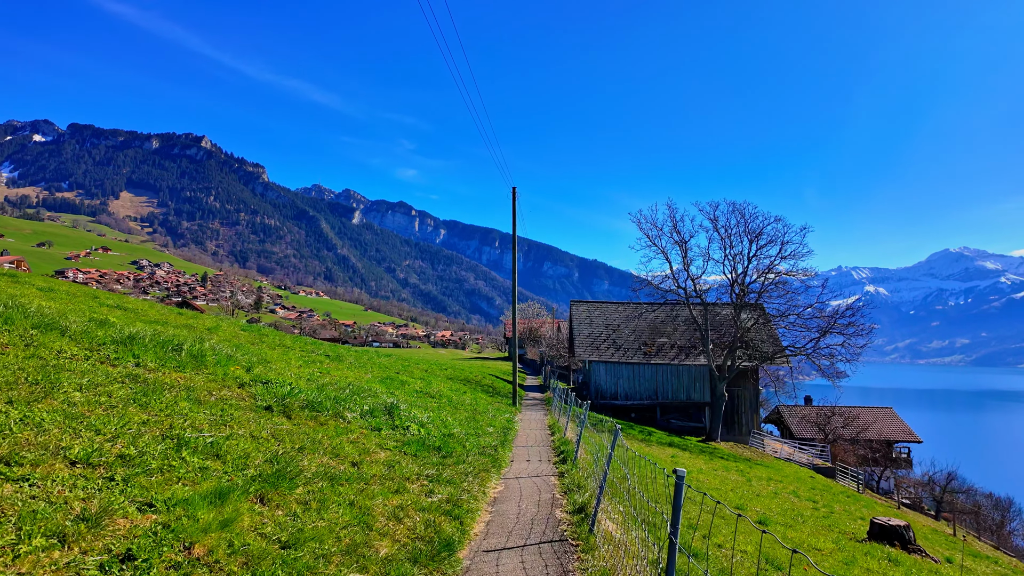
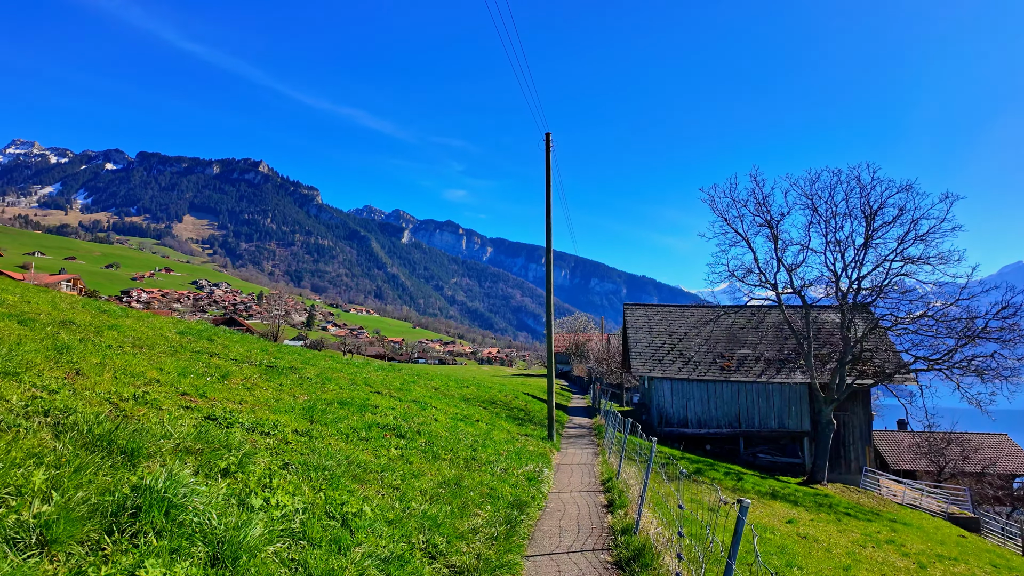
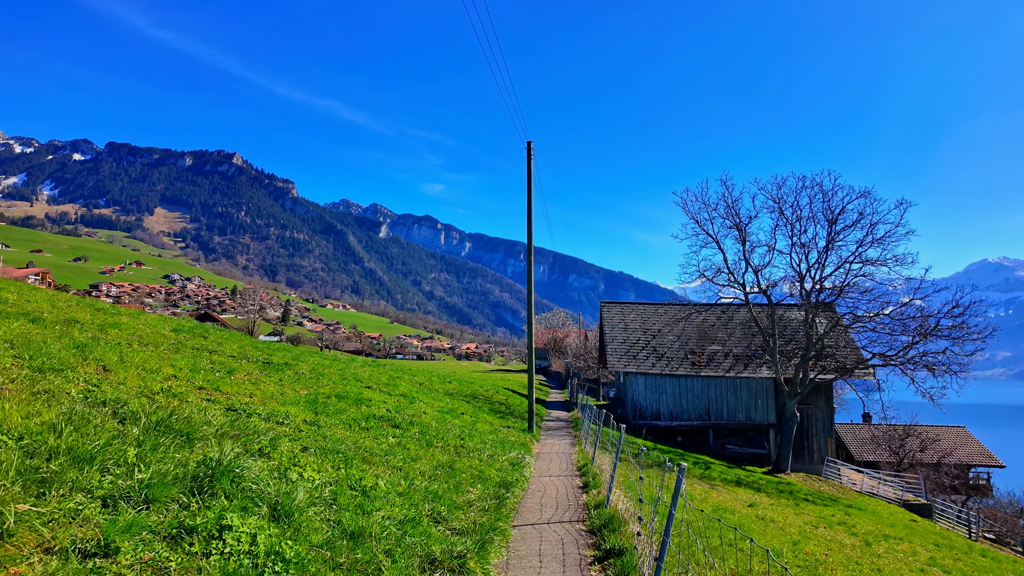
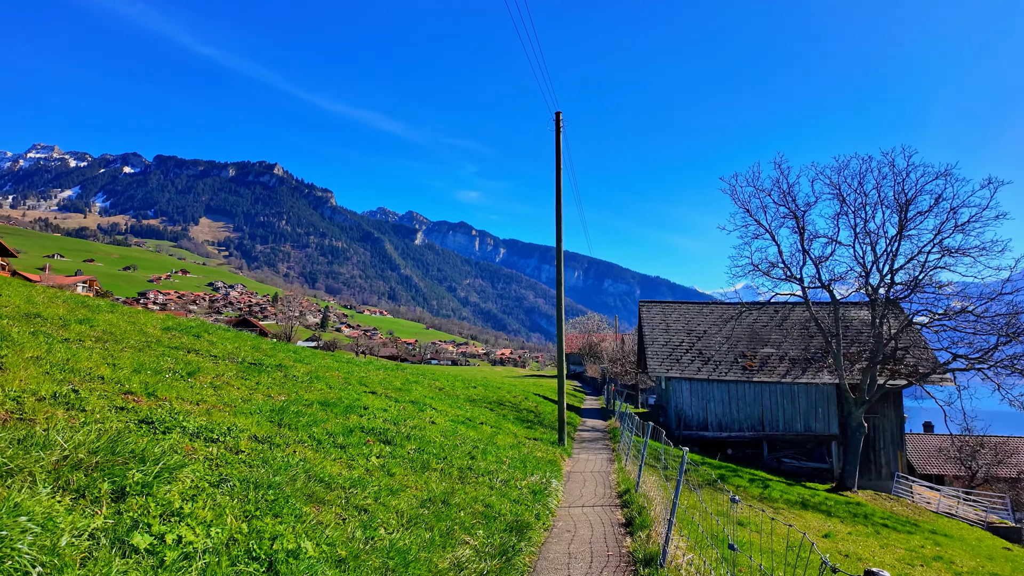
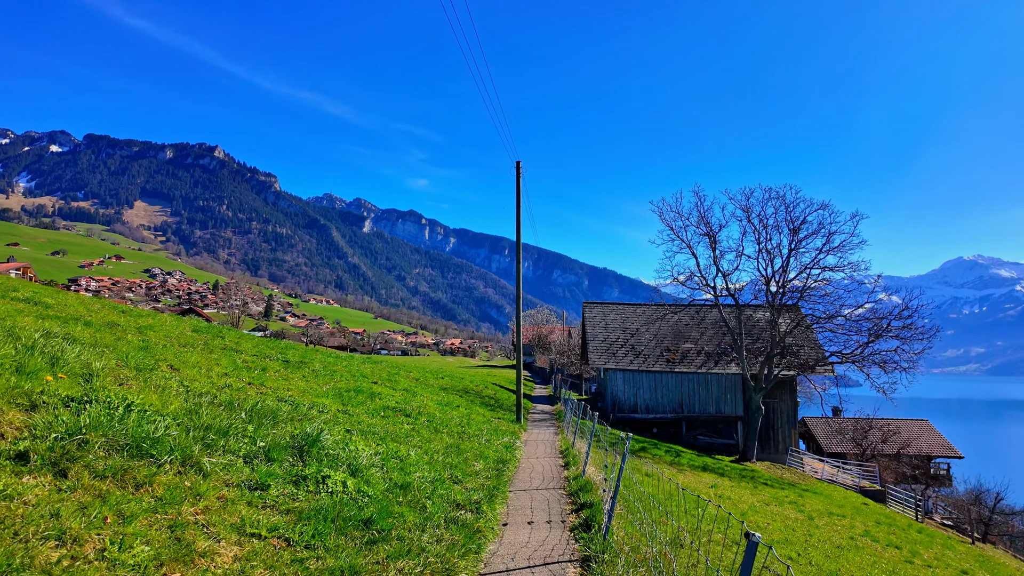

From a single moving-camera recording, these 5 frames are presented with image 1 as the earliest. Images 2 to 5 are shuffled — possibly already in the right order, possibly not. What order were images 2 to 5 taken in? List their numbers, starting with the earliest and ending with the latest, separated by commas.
5, 3, 2, 4
